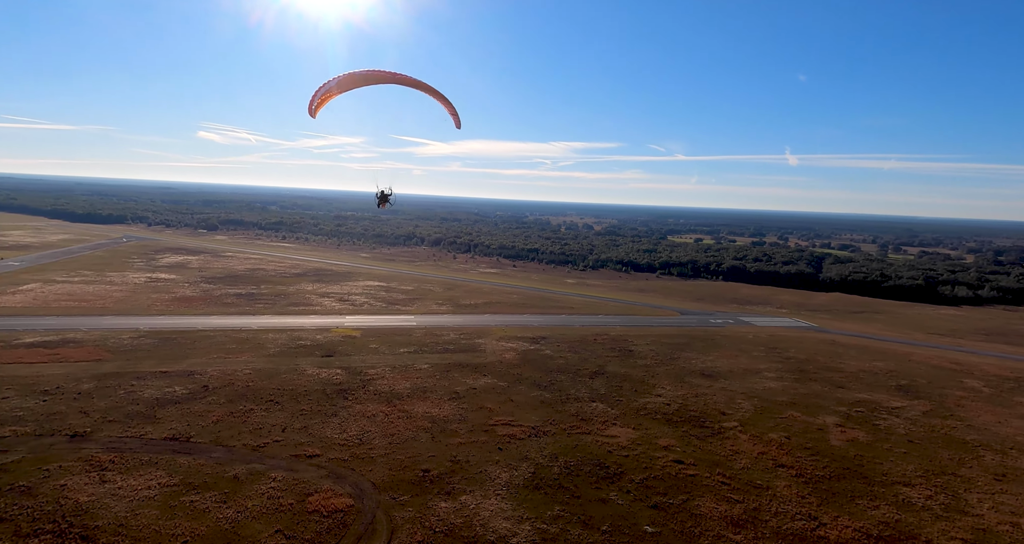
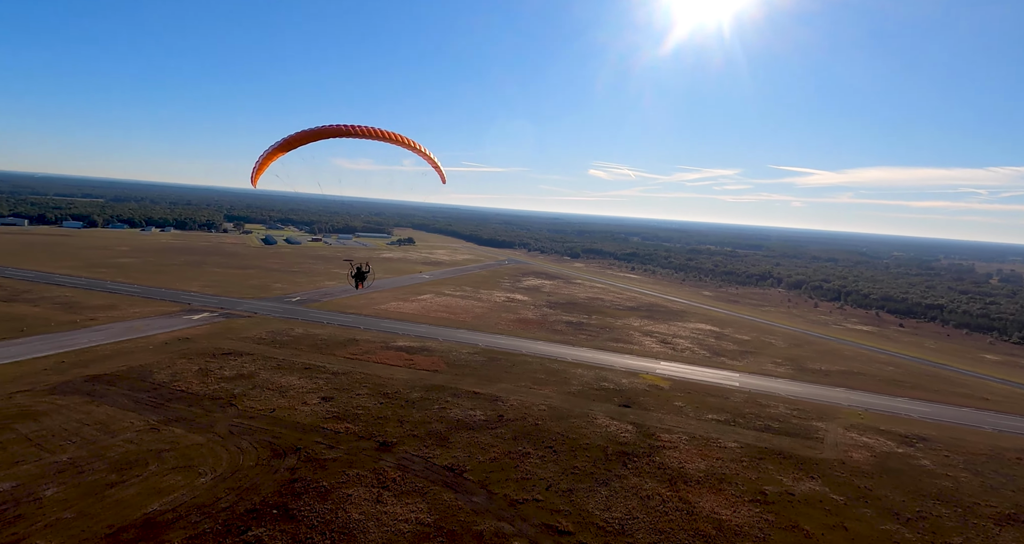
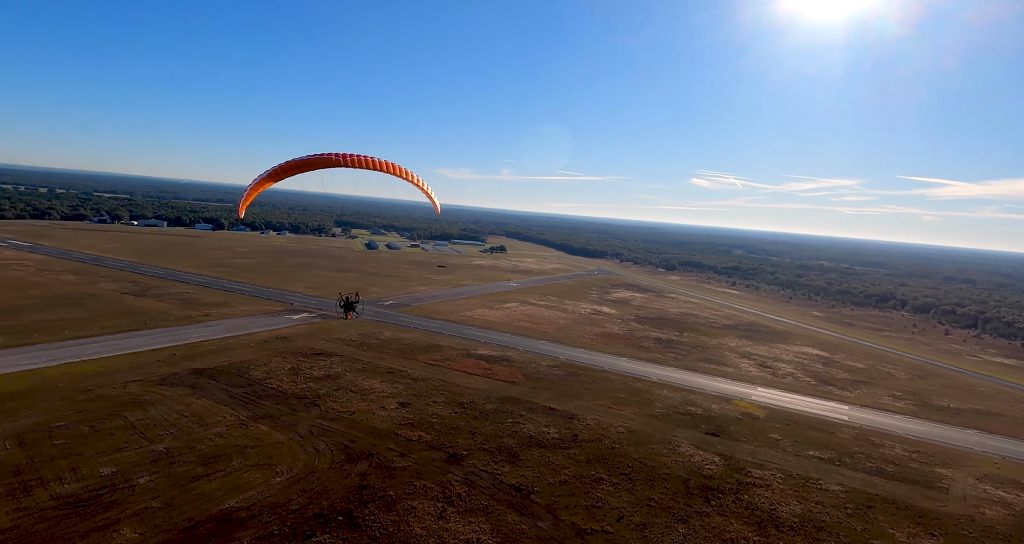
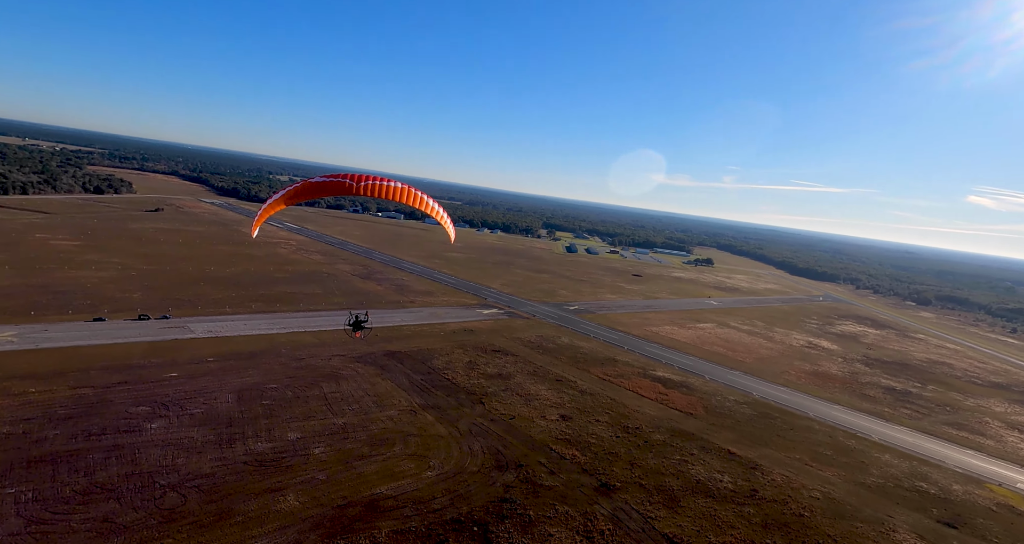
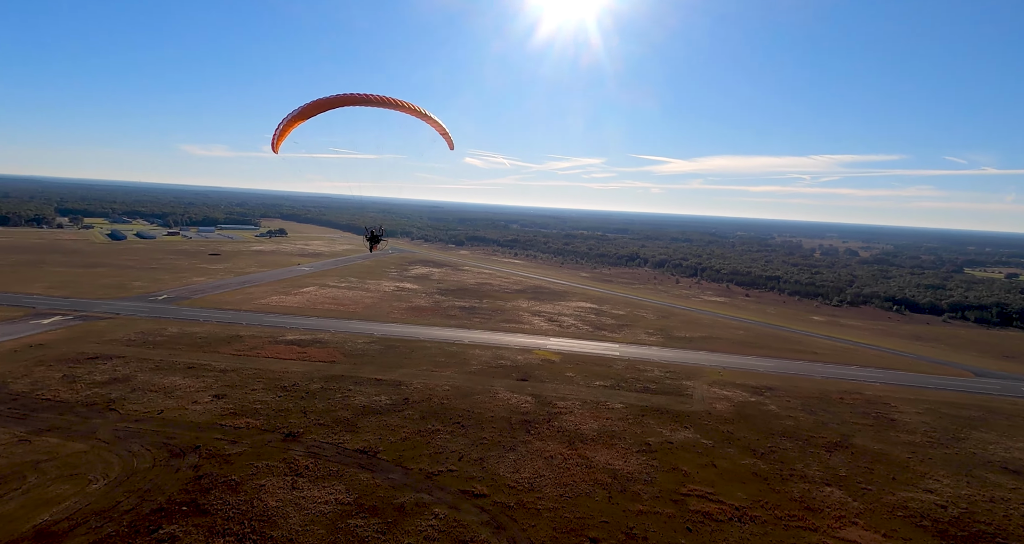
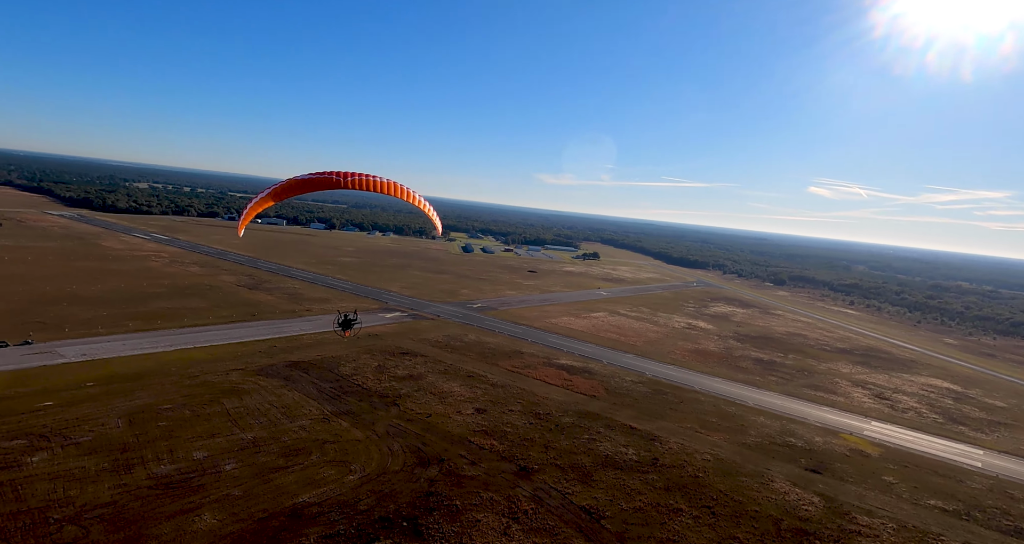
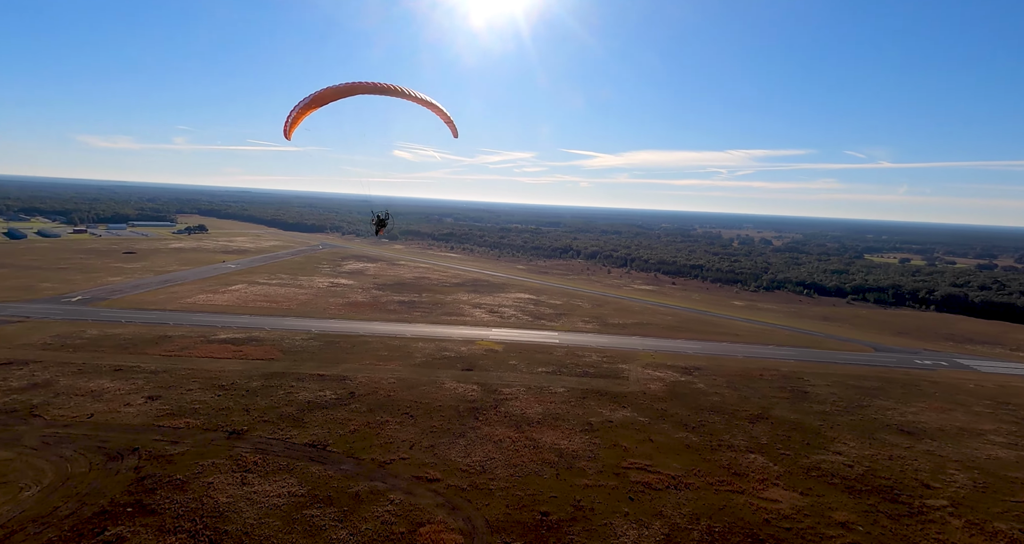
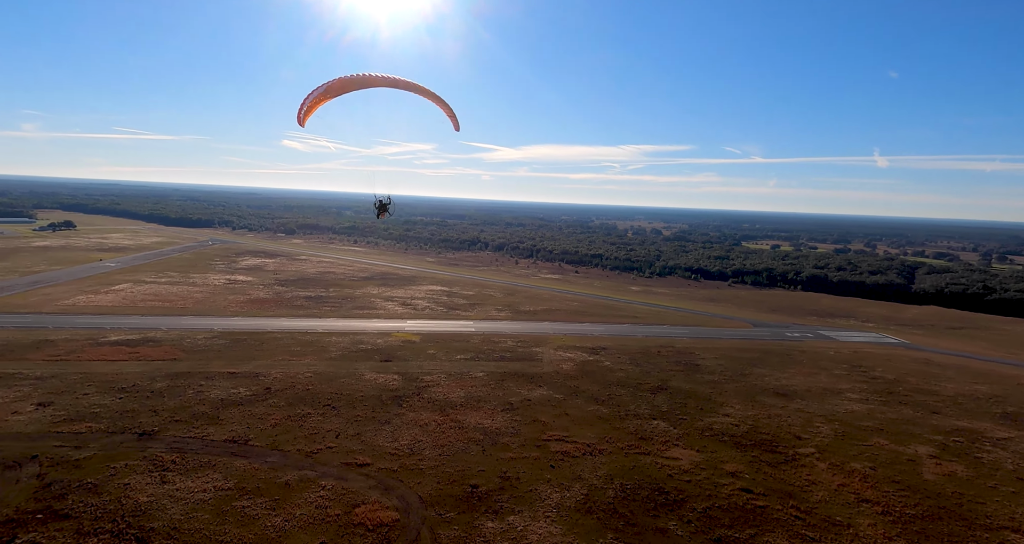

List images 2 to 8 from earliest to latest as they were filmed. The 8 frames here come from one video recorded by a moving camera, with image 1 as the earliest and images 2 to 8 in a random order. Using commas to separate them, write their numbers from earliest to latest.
8, 7, 5, 2, 3, 6, 4
